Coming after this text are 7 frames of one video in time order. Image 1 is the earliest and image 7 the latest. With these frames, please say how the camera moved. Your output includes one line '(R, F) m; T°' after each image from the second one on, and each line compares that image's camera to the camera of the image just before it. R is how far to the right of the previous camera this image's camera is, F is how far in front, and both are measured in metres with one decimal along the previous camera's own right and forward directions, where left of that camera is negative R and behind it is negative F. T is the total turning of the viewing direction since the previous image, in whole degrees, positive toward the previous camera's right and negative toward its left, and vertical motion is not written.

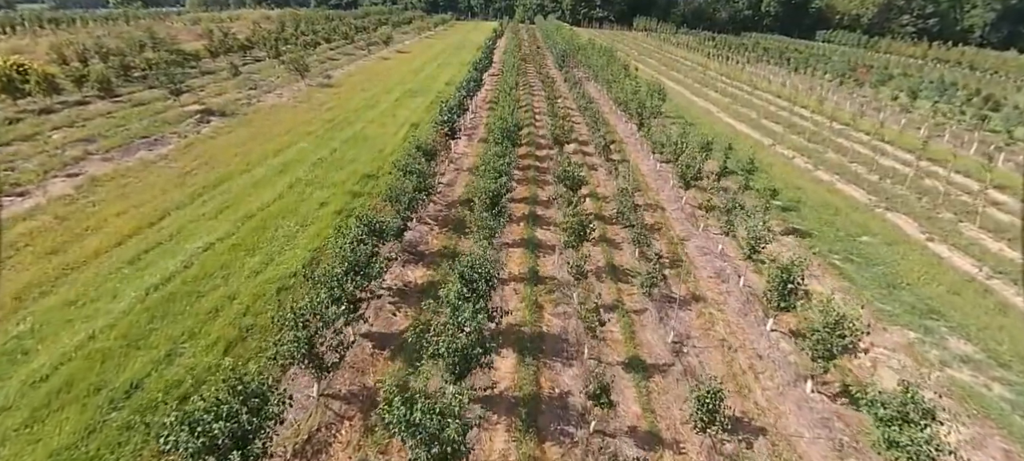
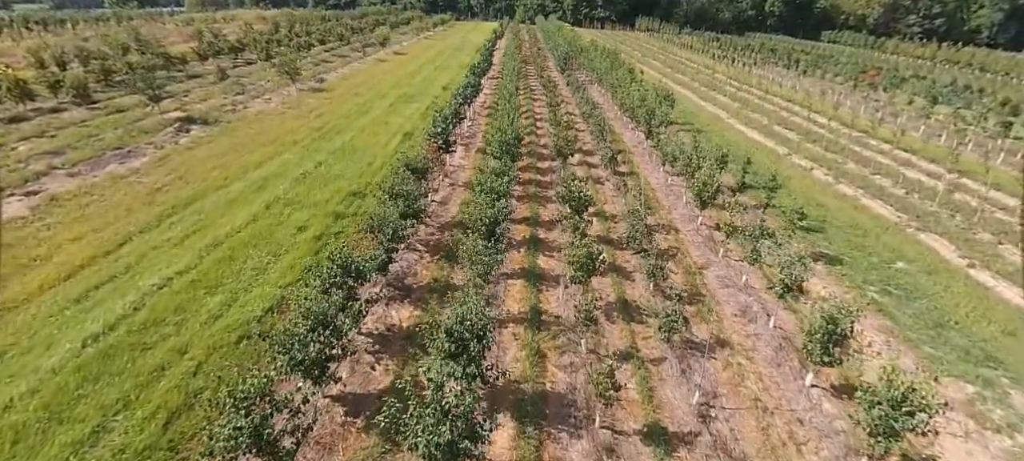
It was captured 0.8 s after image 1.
(+0.1, +2.2) m; 0°
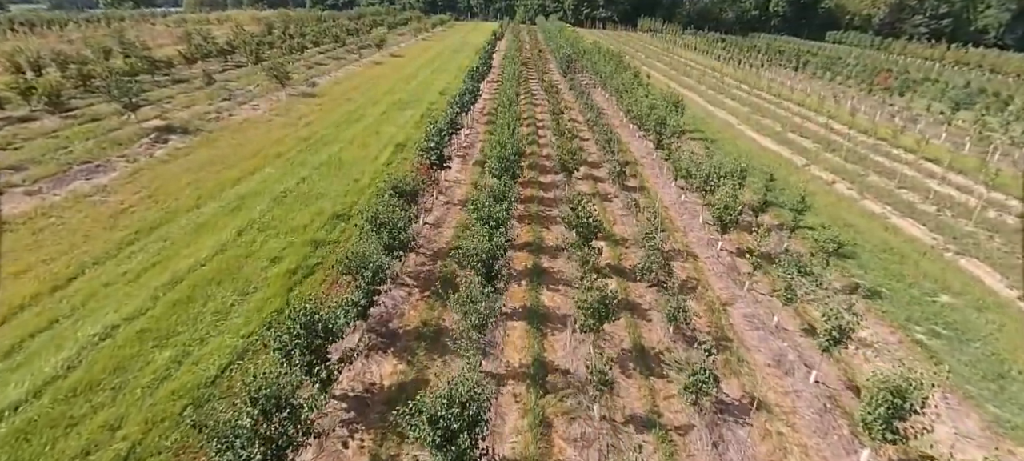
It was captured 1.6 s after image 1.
(0.0, +2.3) m; 0°
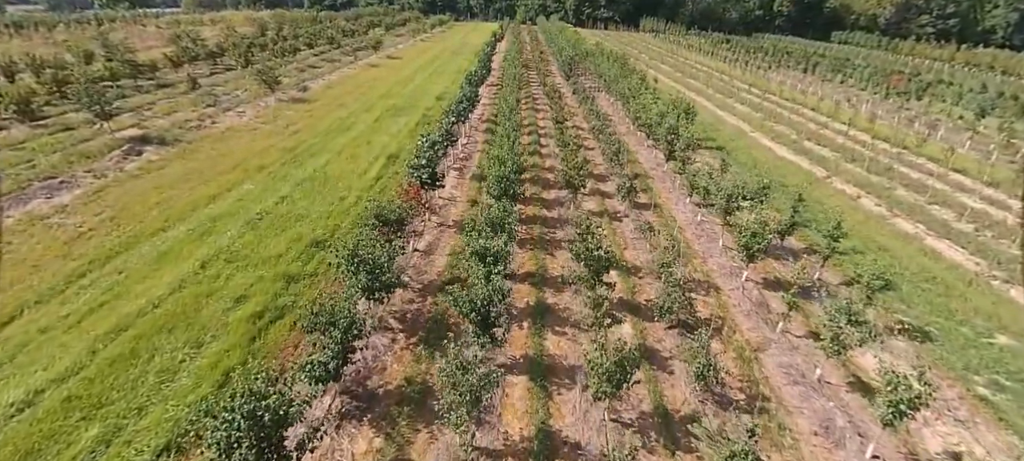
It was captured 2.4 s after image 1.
(0.0, +2.3) m; 0°
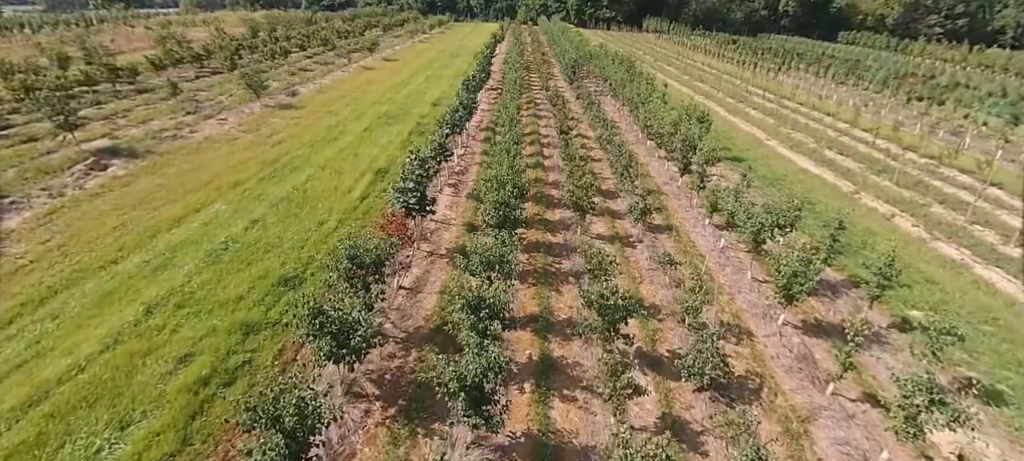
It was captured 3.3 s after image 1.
(0.0, +2.6) m; 0°
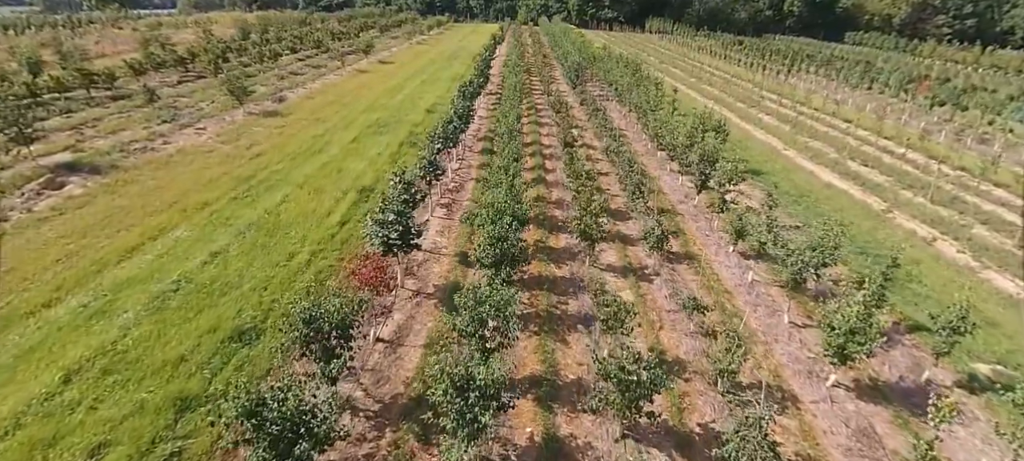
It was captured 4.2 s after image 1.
(+0.1, +2.7) m; 0°
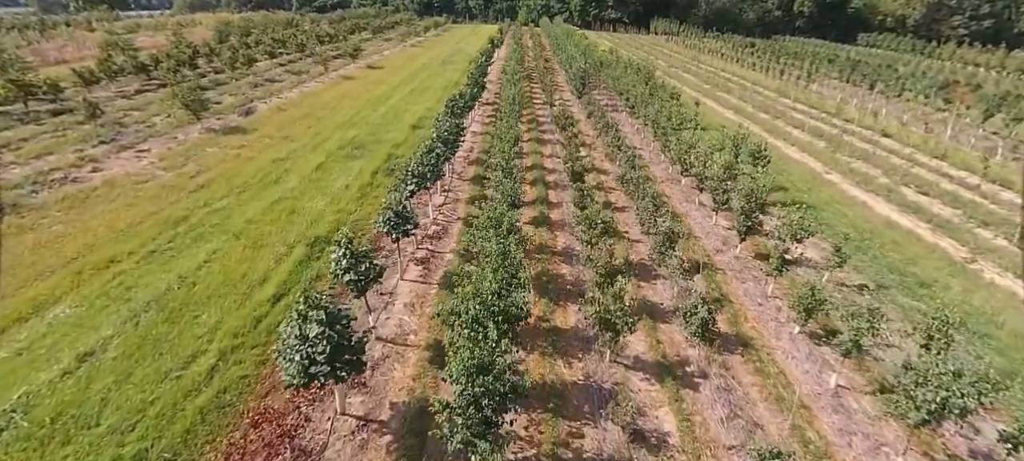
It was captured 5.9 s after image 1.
(+0.3, +5.3) m; 0°
